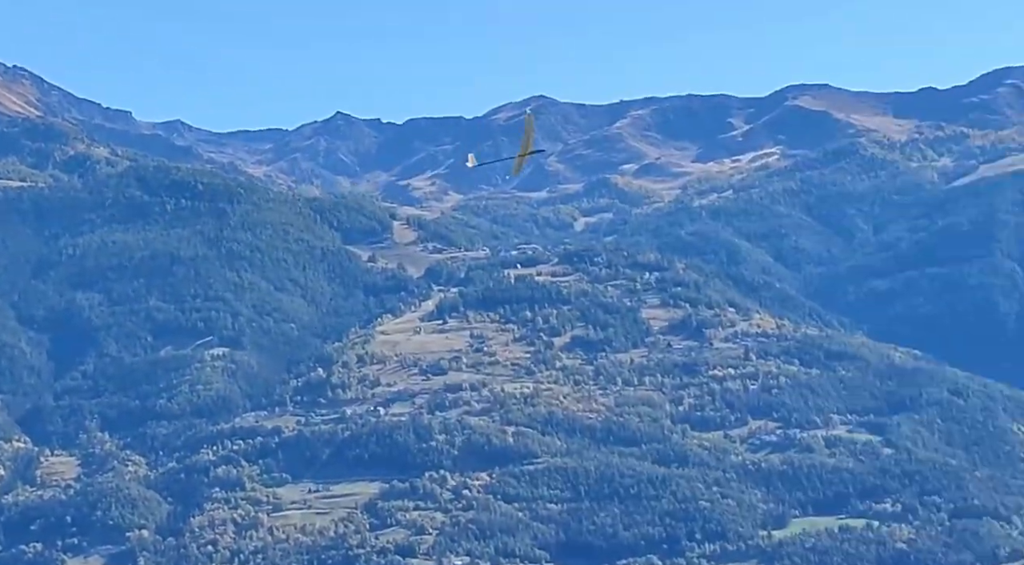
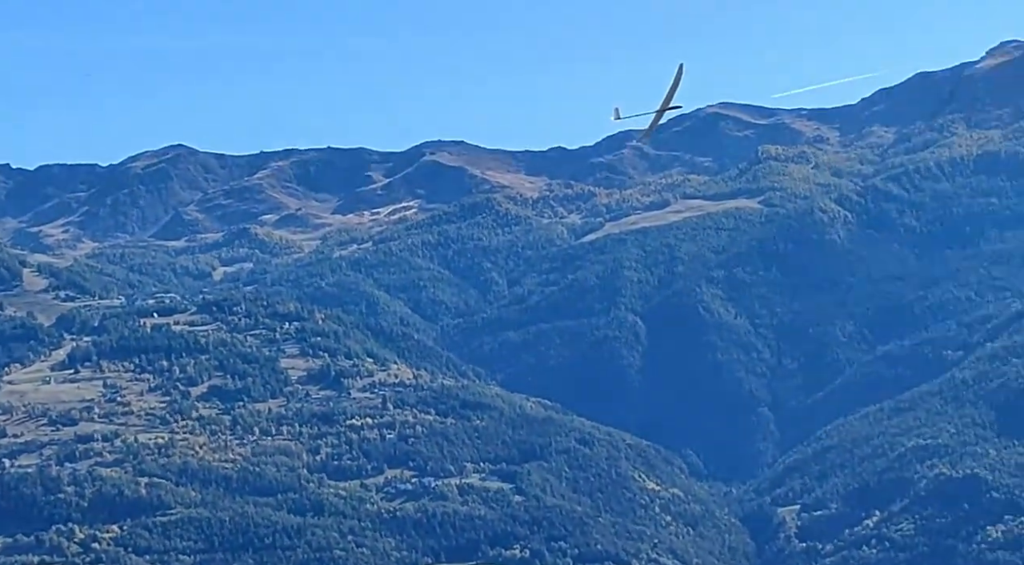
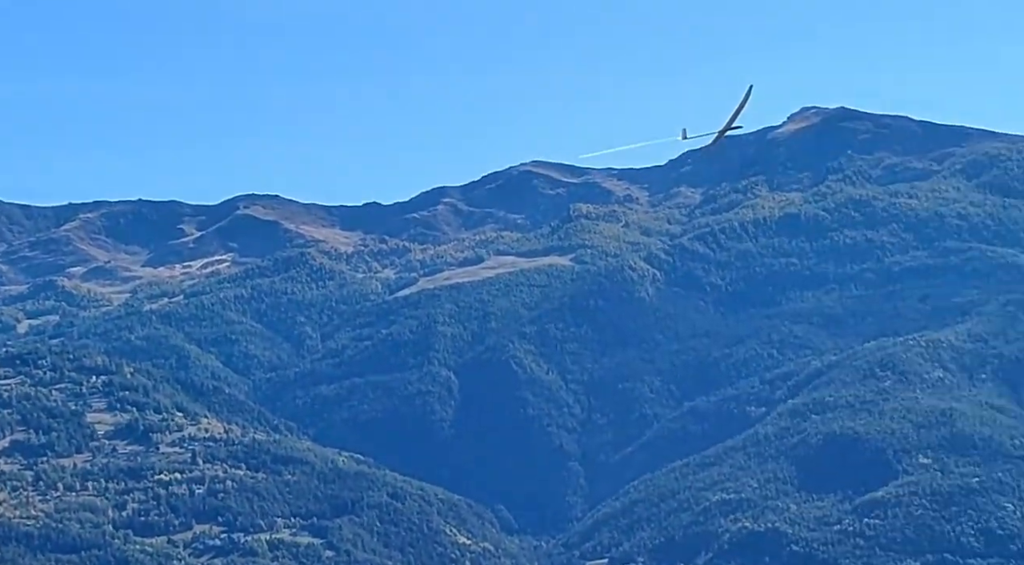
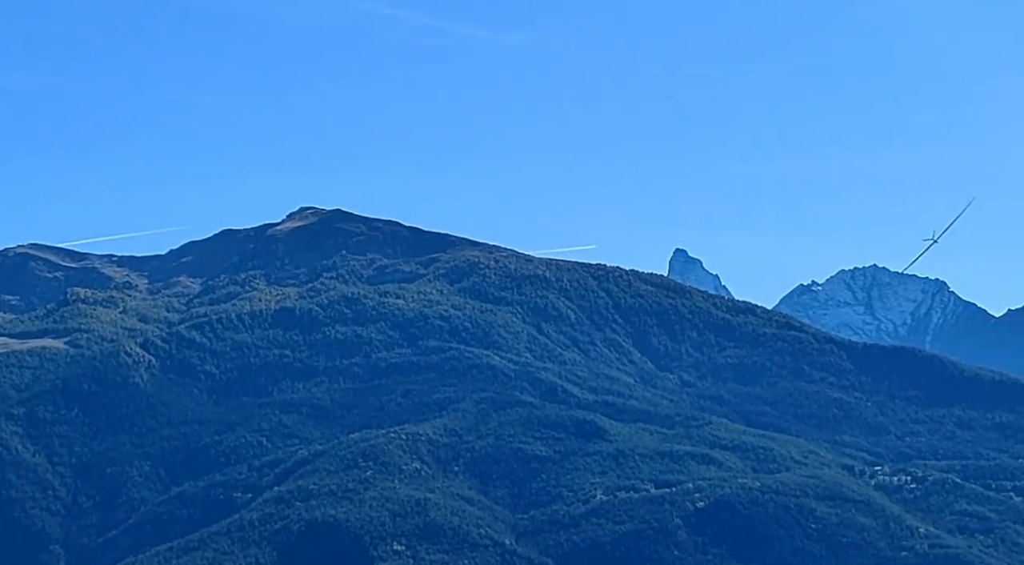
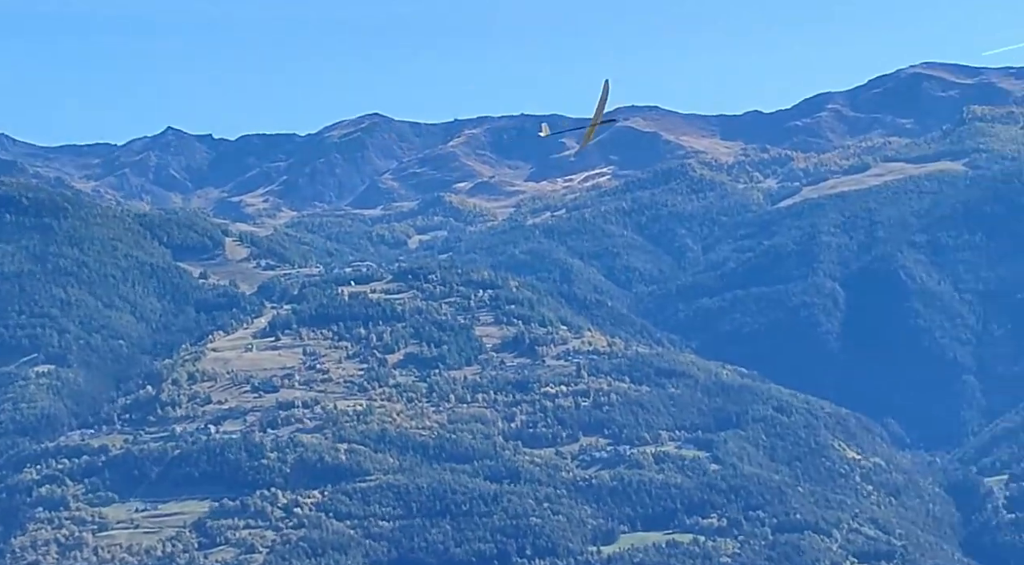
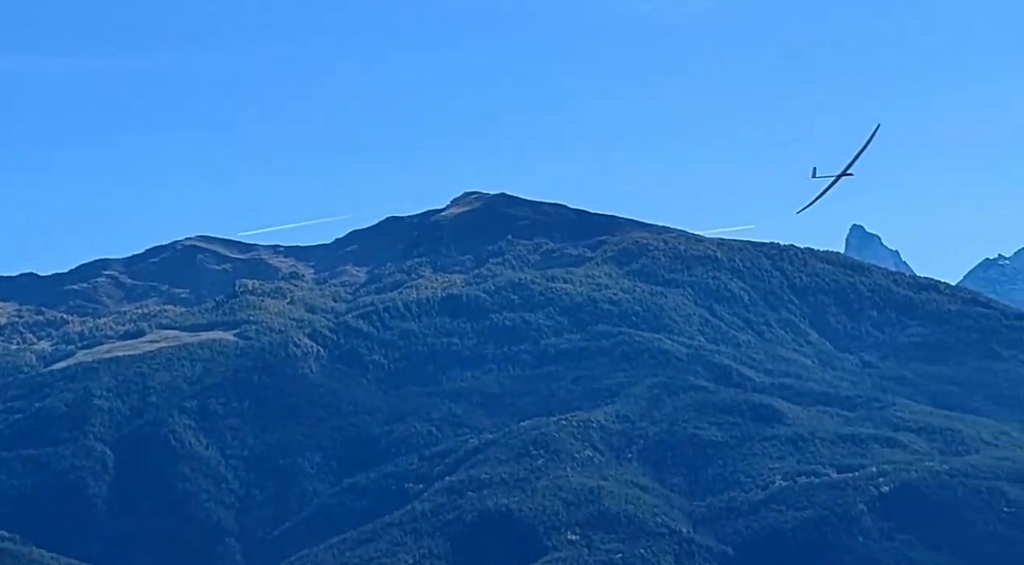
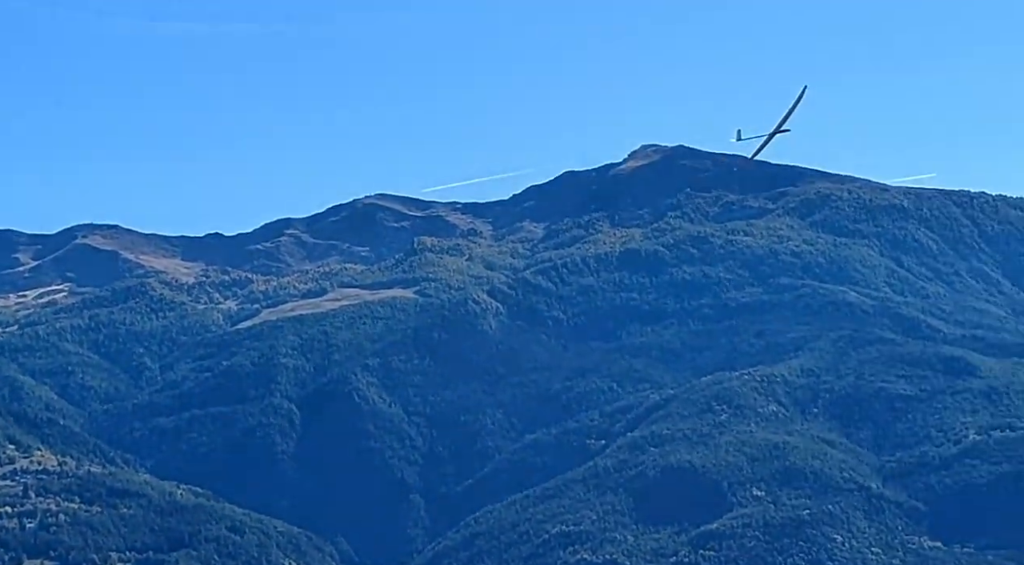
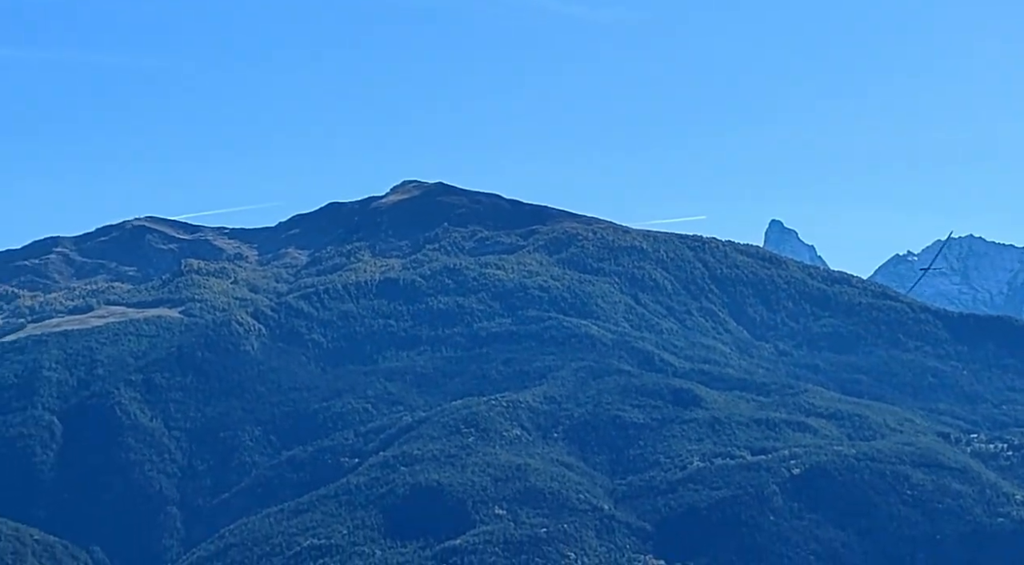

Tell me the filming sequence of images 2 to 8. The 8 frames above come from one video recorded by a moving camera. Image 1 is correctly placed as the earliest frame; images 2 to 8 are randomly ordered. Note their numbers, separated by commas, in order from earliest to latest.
5, 2, 3, 7, 6, 4, 8
